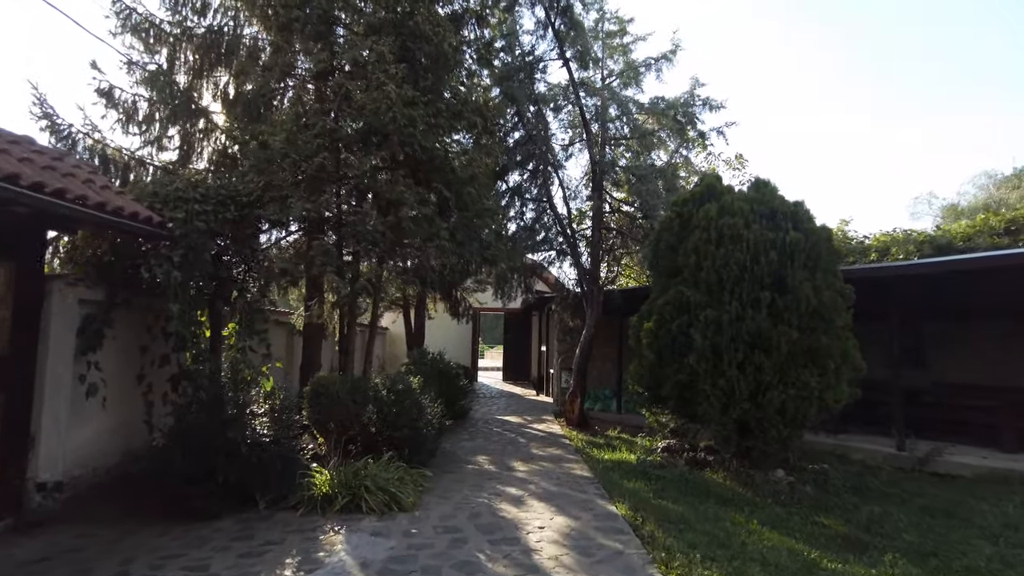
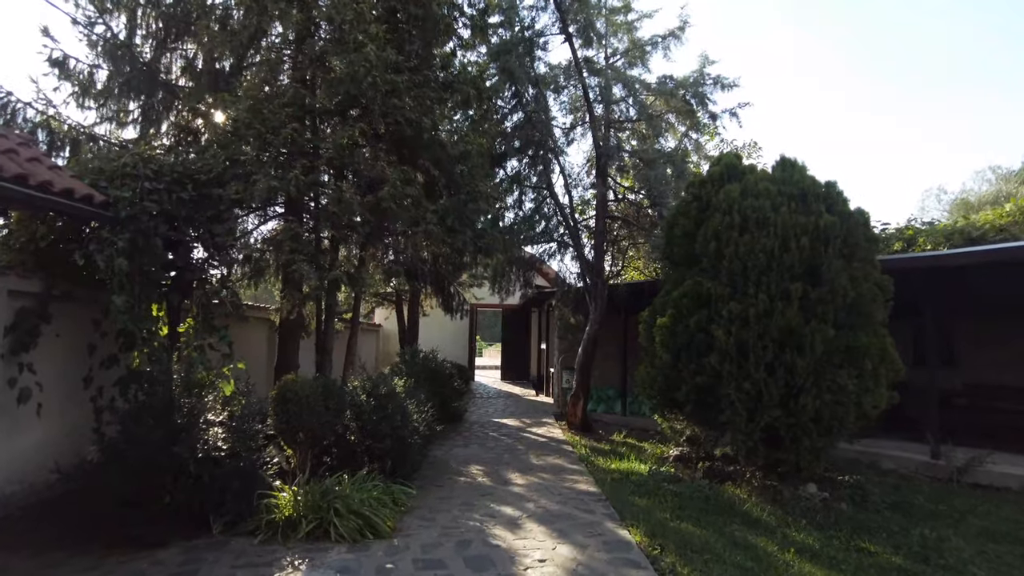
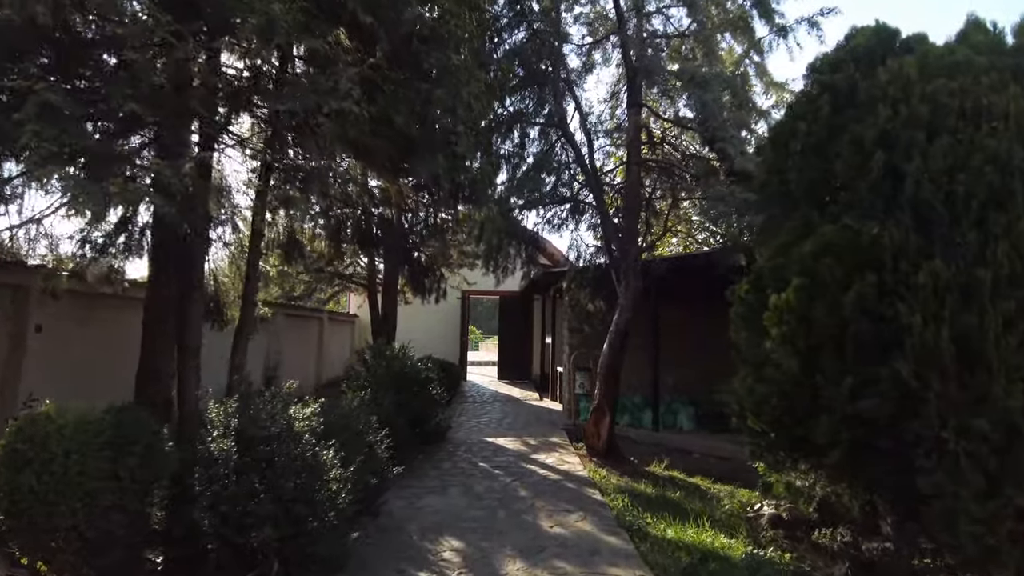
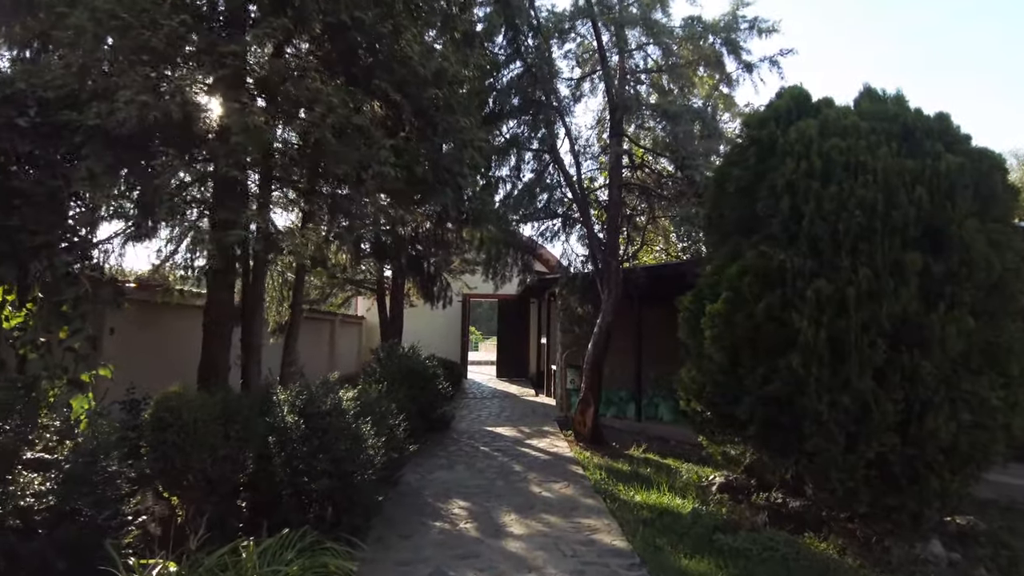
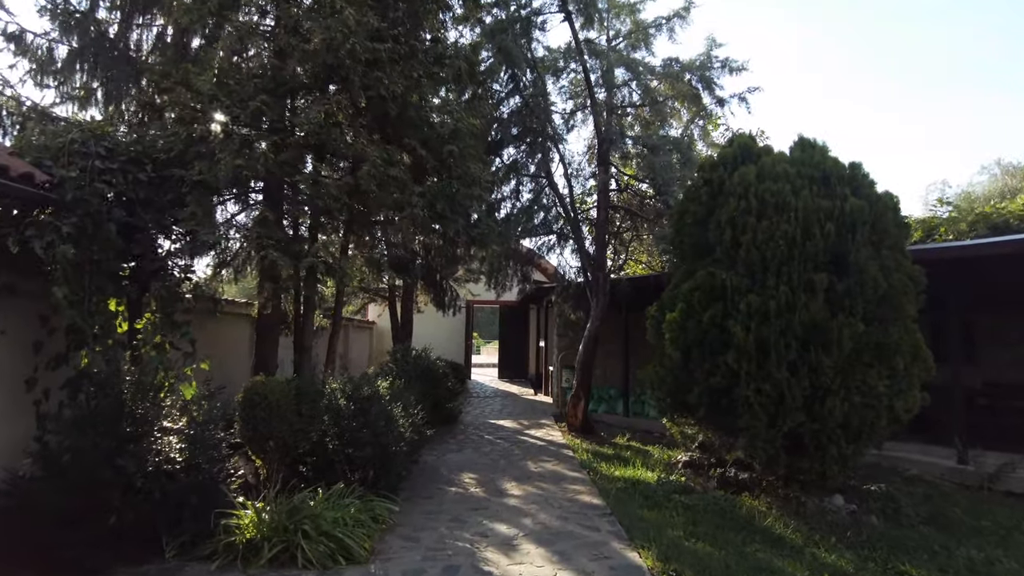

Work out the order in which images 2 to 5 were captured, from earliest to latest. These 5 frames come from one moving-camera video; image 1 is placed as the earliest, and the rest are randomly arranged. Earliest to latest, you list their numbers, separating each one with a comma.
2, 5, 4, 3
